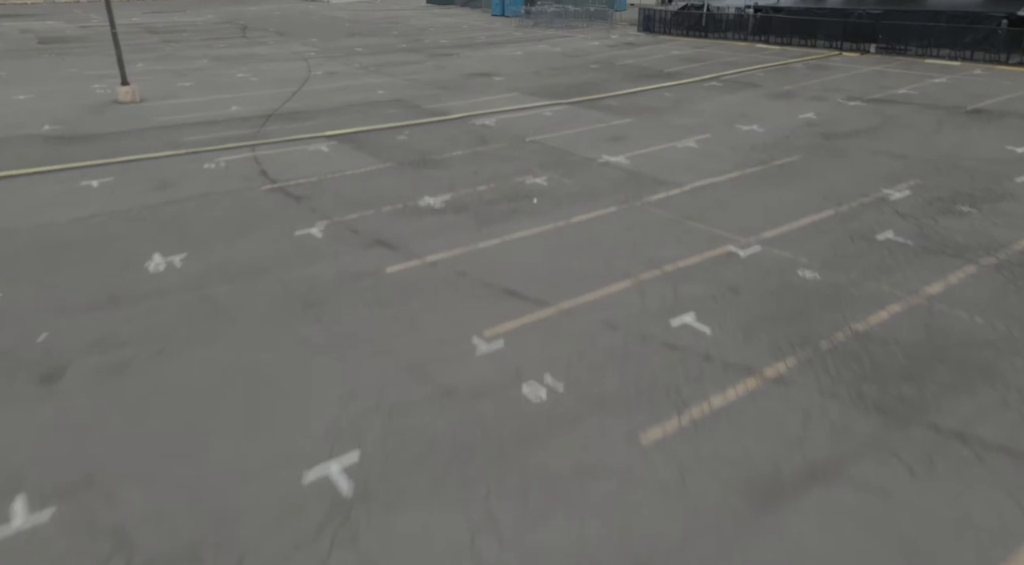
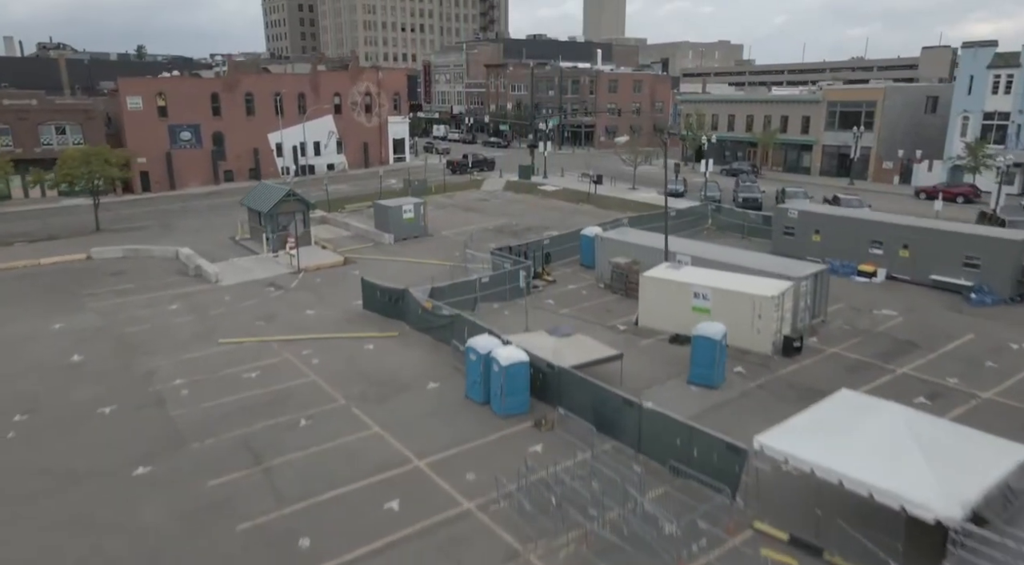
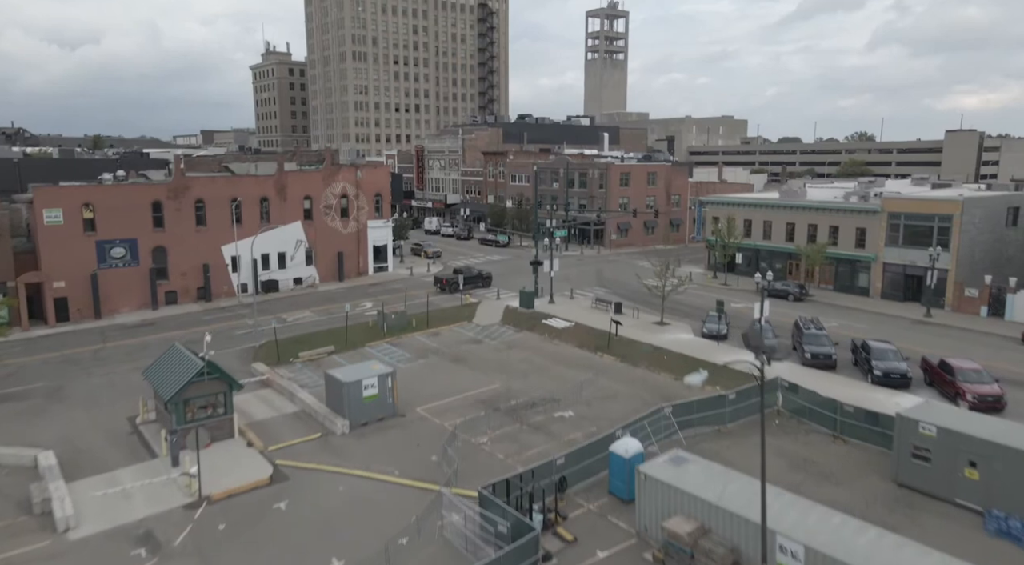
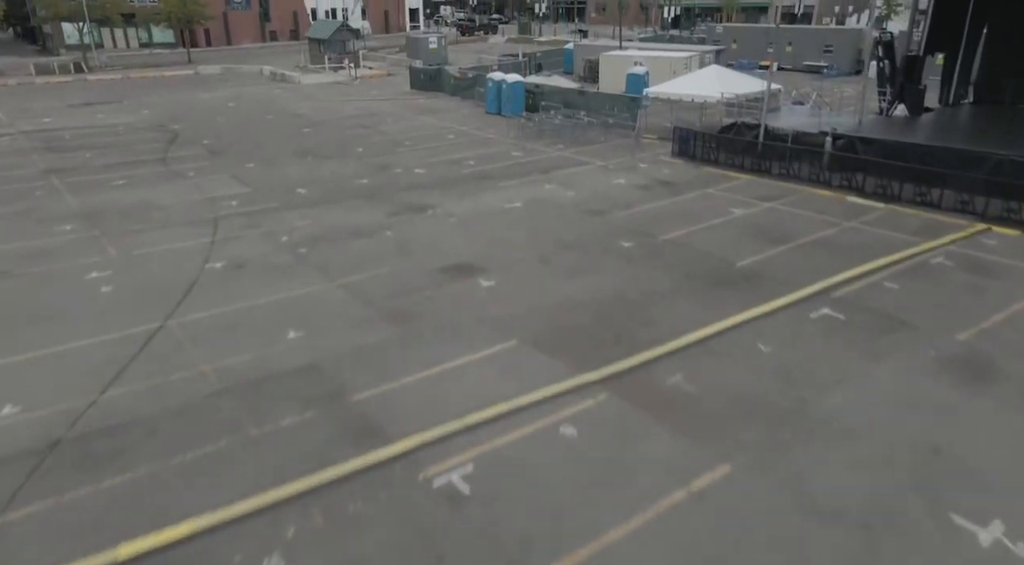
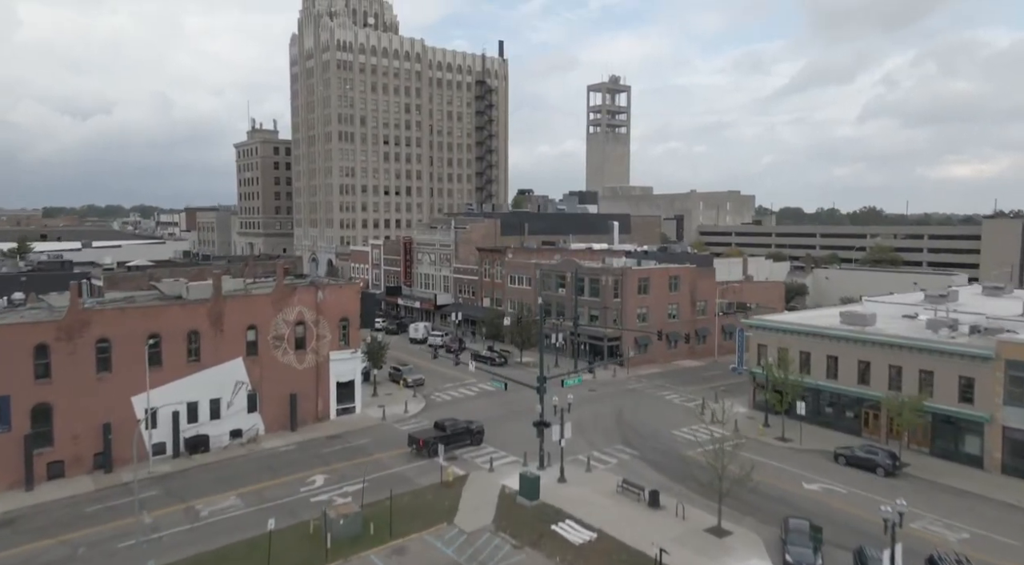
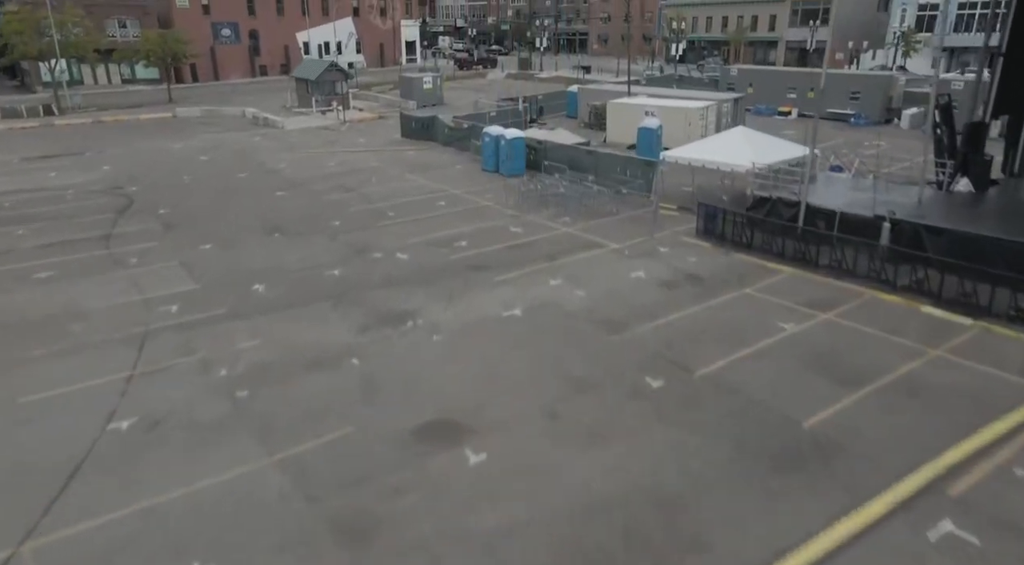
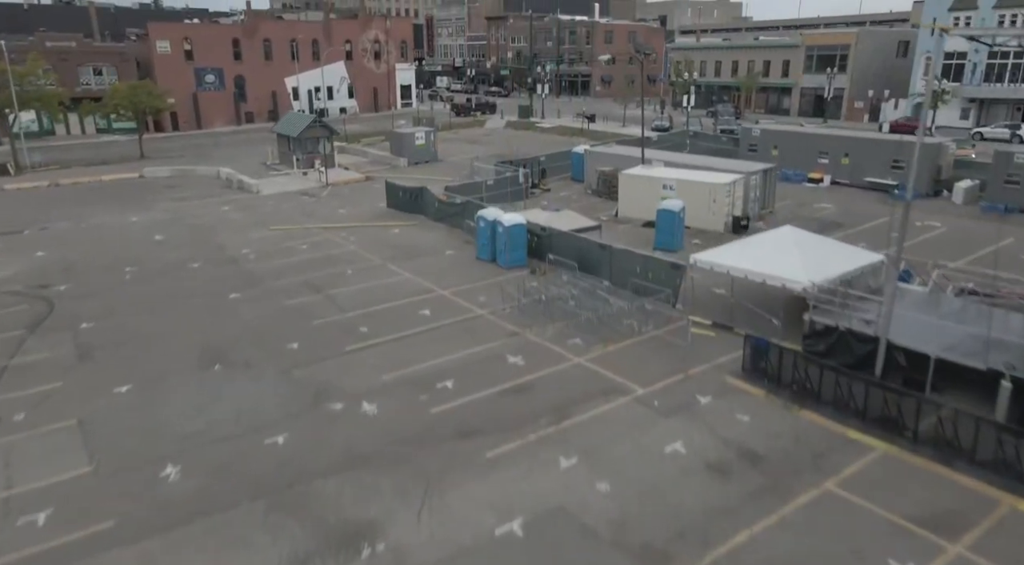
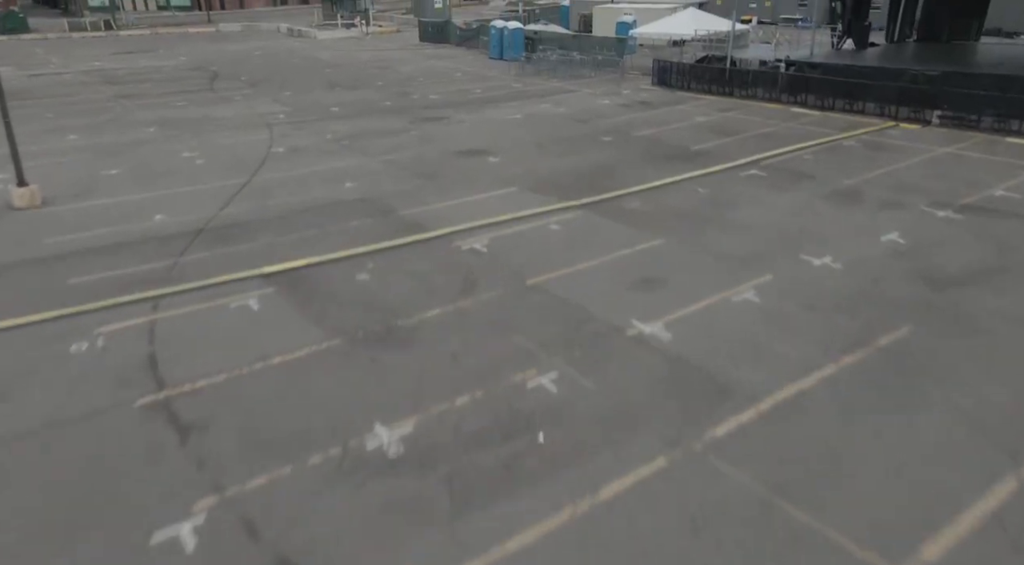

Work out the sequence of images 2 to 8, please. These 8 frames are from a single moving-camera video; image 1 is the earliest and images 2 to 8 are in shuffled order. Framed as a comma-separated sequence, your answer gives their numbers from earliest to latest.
8, 4, 6, 7, 2, 3, 5
